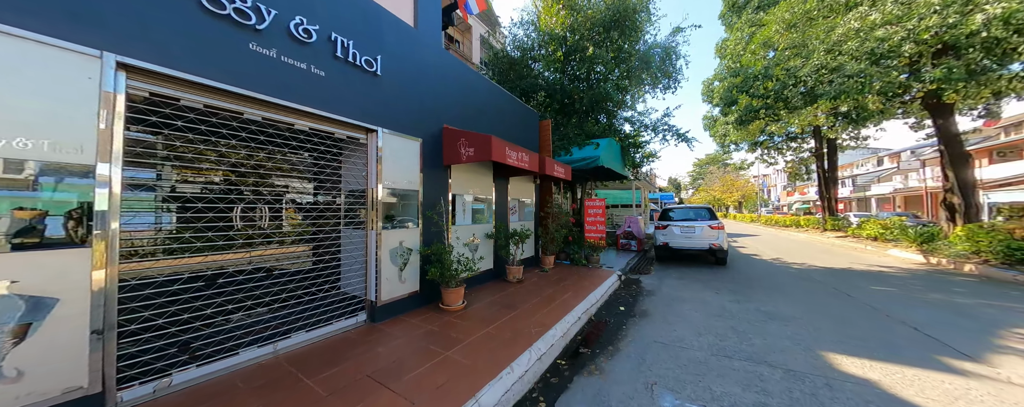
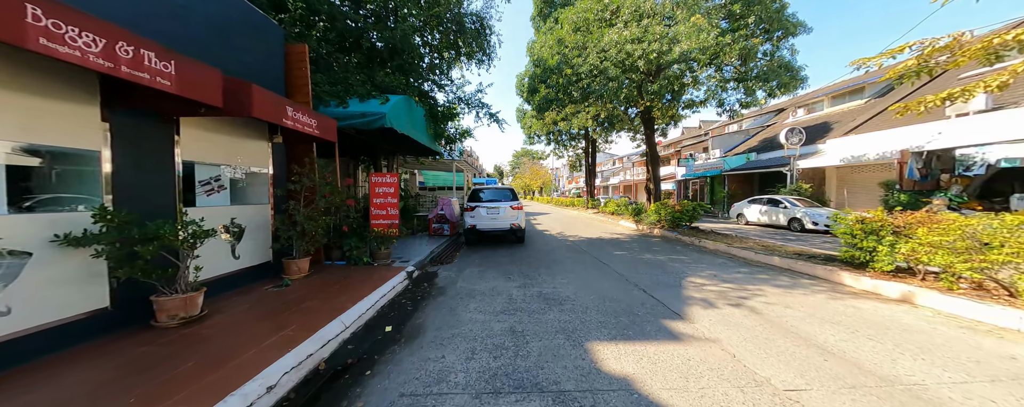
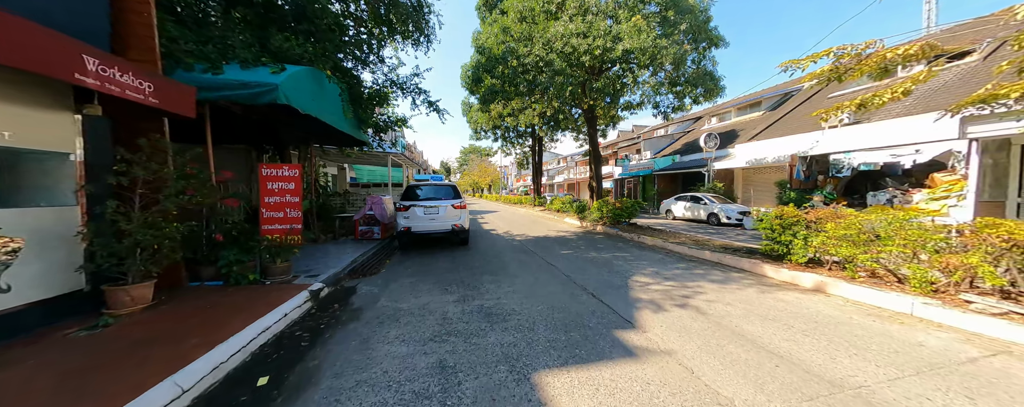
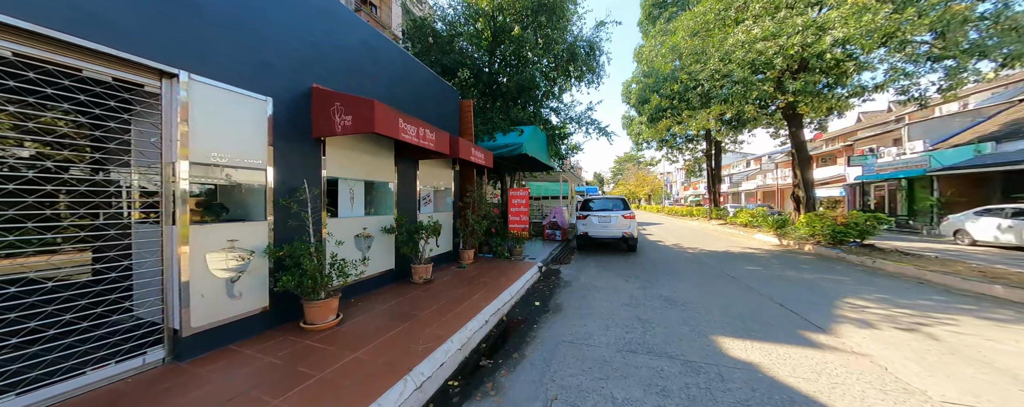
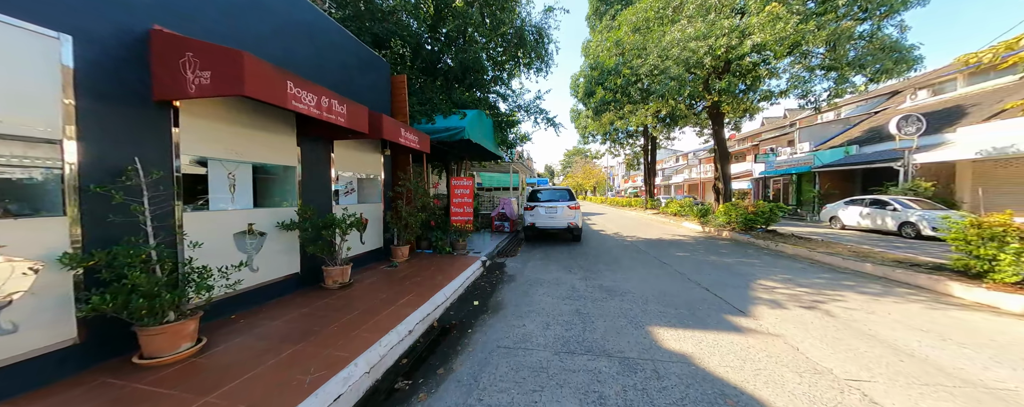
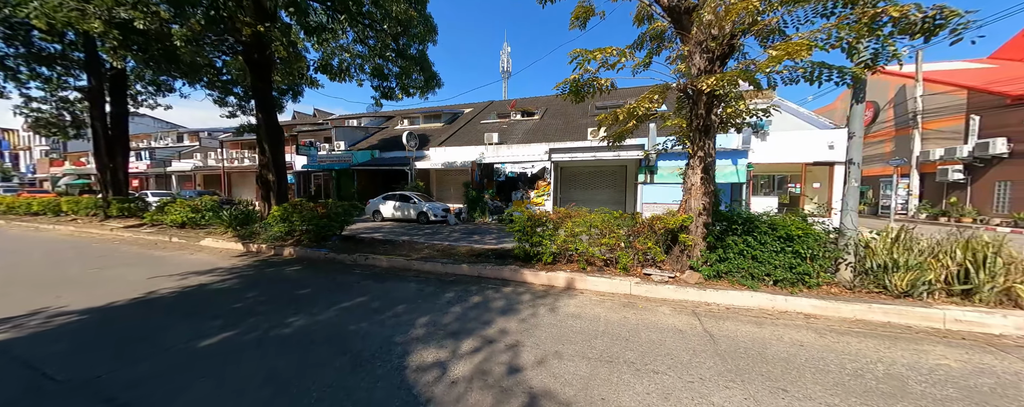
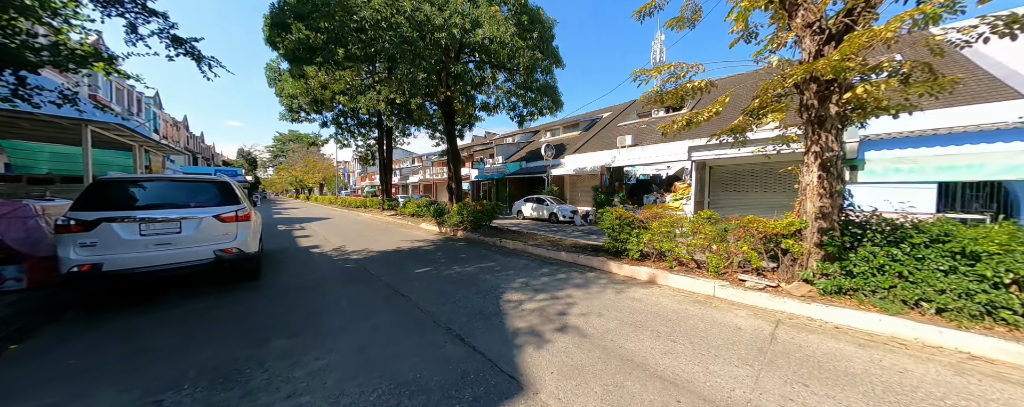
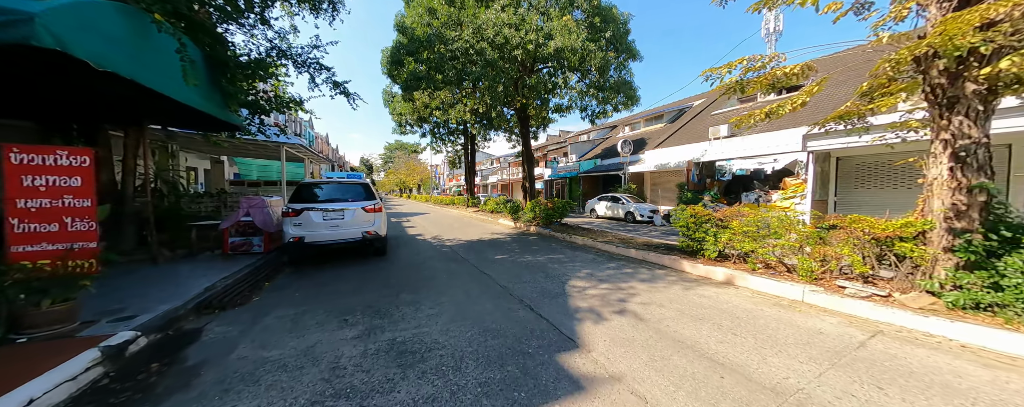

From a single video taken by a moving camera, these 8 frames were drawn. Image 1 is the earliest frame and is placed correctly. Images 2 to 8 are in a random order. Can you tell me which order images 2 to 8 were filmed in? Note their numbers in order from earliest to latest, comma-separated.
4, 5, 2, 3, 8, 7, 6
